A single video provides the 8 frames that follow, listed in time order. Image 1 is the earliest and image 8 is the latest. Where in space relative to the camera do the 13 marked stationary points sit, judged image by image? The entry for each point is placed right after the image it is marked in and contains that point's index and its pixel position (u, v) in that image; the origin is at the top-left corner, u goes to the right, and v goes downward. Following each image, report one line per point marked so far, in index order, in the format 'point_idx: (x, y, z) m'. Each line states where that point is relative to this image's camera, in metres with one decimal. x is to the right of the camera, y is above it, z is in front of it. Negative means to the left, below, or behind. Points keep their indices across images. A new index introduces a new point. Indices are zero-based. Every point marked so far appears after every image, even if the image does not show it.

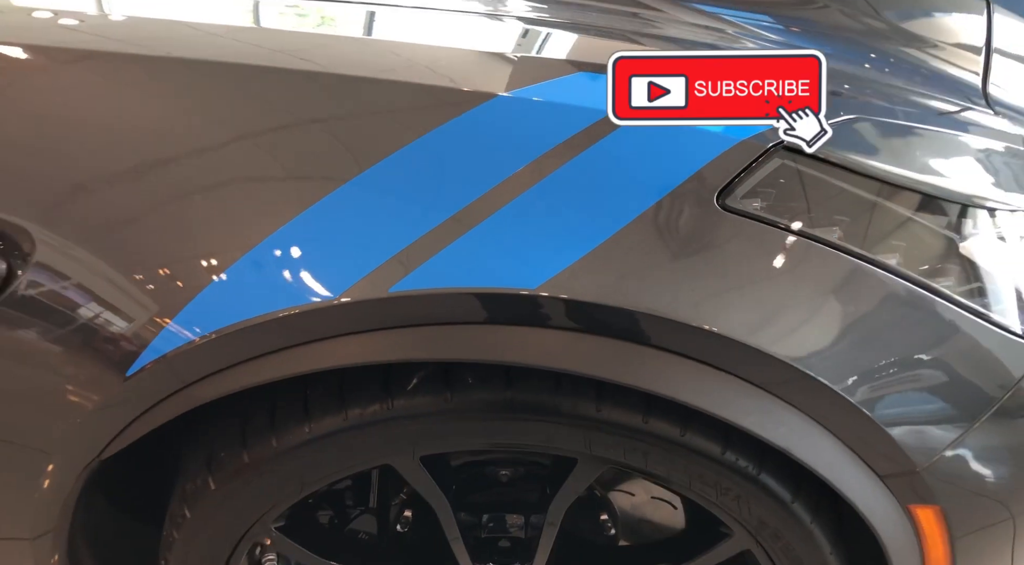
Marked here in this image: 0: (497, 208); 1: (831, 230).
0: (0.0, +0.1, +0.6) m
1: (+0.2, 0.0, +0.6) m
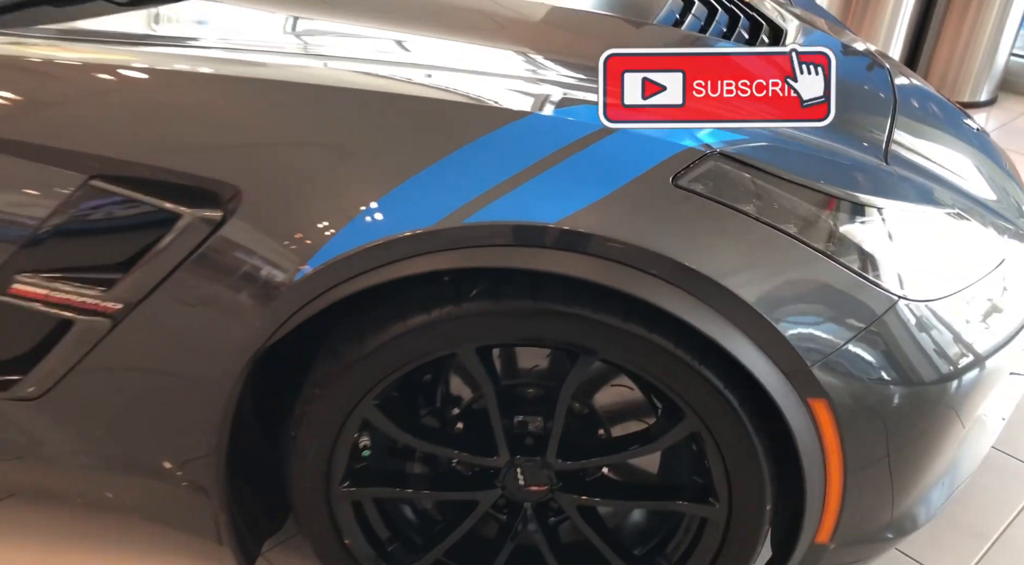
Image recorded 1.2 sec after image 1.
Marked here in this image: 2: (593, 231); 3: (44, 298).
0: (0.0, +0.1, +0.9) m
1: (+0.3, +0.1, +0.9) m
2: (+0.1, +0.1, +0.9) m
3: (-0.5, 0.0, +1.0) m
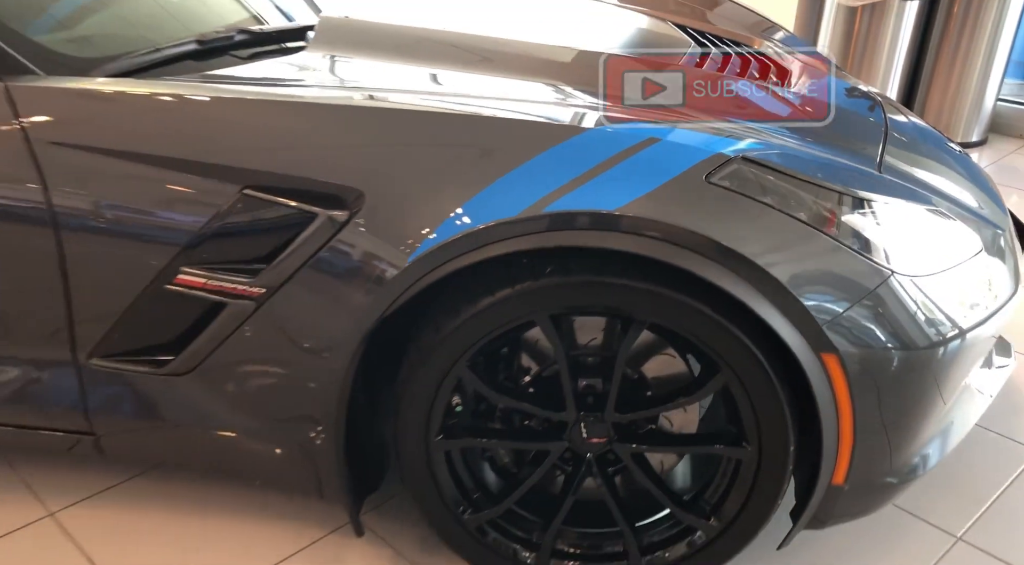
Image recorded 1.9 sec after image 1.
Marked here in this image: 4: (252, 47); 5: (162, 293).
0: (+0.1, +0.1, +1.1) m
1: (+0.3, +0.1, +1.2) m
2: (+0.2, +0.1, +1.1) m
3: (-0.4, 0.0, +1.2) m
4: (-0.4, +0.4, +1.4) m
5: (-0.5, 0.0, +1.2) m
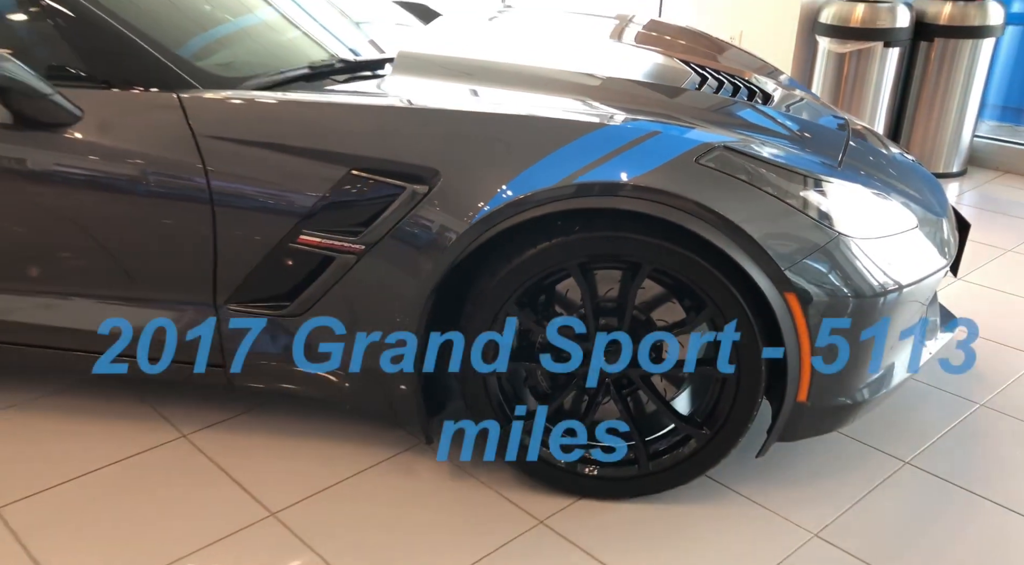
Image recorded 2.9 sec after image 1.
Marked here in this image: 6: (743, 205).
0: (+0.2, +0.2, +1.5) m
1: (+0.4, +0.2, +1.5) m
2: (+0.2, +0.2, +1.5) m
3: (-0.4, +0.1, +1.6) m
4: (-0.4, +0.4, +1.9) m
5: (-0.4, +0.1, +1.6) m
6: (+0.4, +0.1, +1.5) m
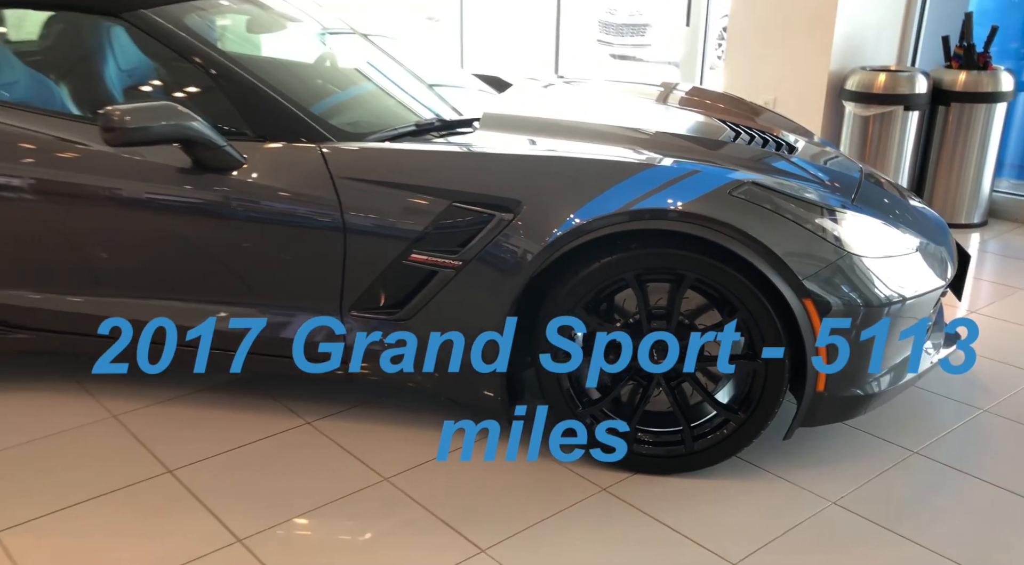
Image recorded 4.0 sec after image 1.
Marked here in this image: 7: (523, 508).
0: (+0.3, +0.2, +1.9) m
1: (+0.6, +0.2, +1.9) m
2: (+0.4, +0.2, +1.9) m
3: (-0.2, +0.1, +2.0) m
4: (-0.2, +0.4, +2.3) m
5: (-0.3, 0.0, +2.0) m
6: (+0.6, +0.1, +1.9) m
7: (0.0, -0.5, +1.9) m
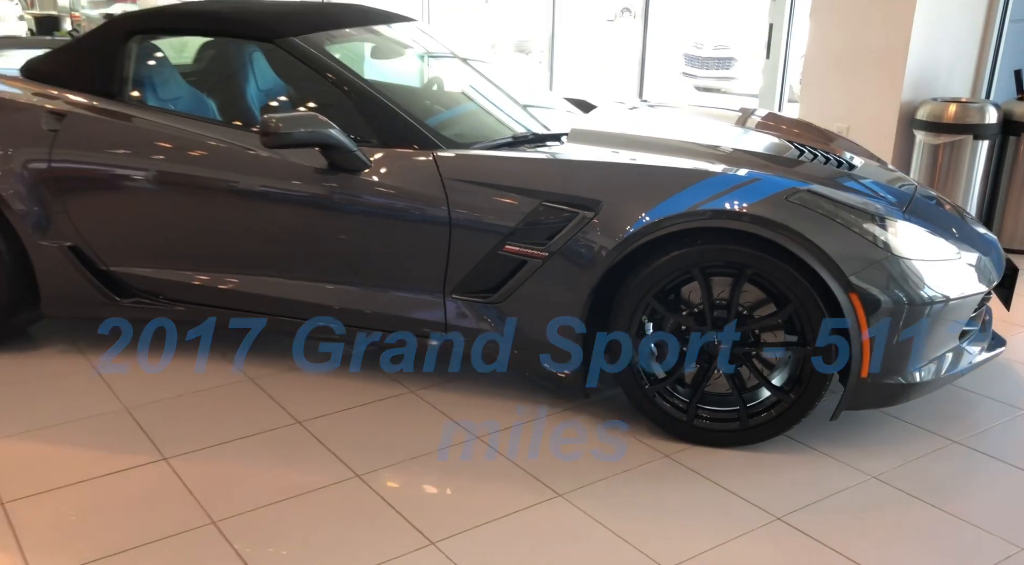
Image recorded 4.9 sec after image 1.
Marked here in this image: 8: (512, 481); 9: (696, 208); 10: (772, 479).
0: (+0.5, +0.2, +2.2) m
1: (+0.8, +0.2, +2.2) m
2: (+0.6, +0.2, +2.2) m
3: (0.0, +0.1, +2.4) m
4: (+0.1, +0.4, +2.6) m
5: (0.0, +0.1, +2.4) m
6: (+0.8, +0.1, +2.2) m
7: (+0.2, -0.5, +2.2) m
8: (0.0, -0.5, +2.1) m
9: (+0.5, +0.2, +2.2) m
10: (+0.6, -0.5, +2.2) m
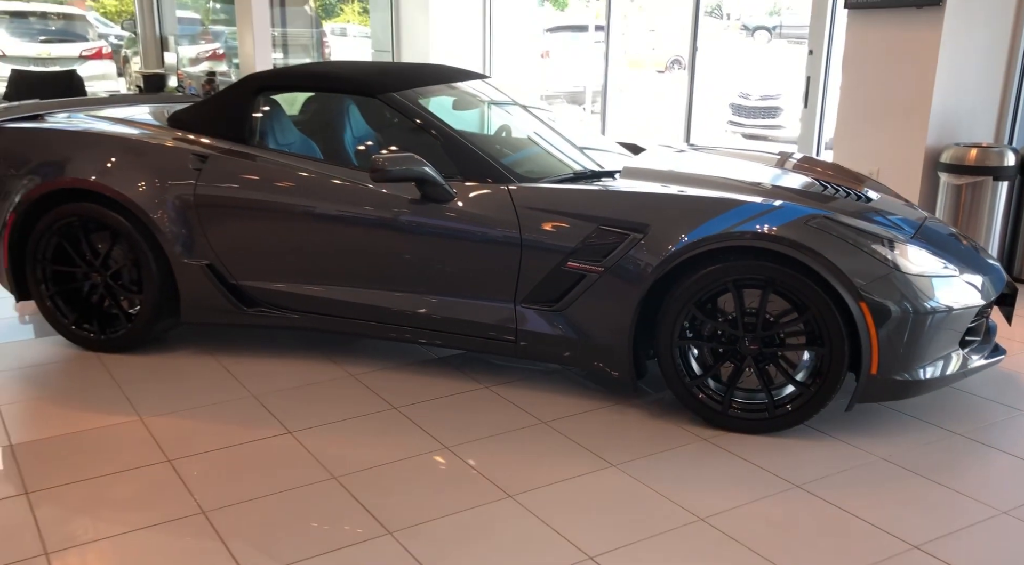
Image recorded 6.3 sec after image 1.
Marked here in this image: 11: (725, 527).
0: (+0.7, +0.2, +2.7) m
1: (+1.0, +0.1, +2.6) m
2: (+0.8, +0.1, +2.6) m
3: (+0.2, 0.0, +2.8) m
4: (+0.3, +0.4, +3.1) m
5: (+0.2, 0.0, +2.8) m
6: (+0.9, +0.1, +2.6) m
7: (+0.4, -0.5, +2.6) m
8: (+0.2, -0.5, +2.6) m
9: (+0.7, +0.2, +2.7) m
10: (+0.8, -0.5, +2.6) m
11: (+0.5, -0.6, +2.2) m
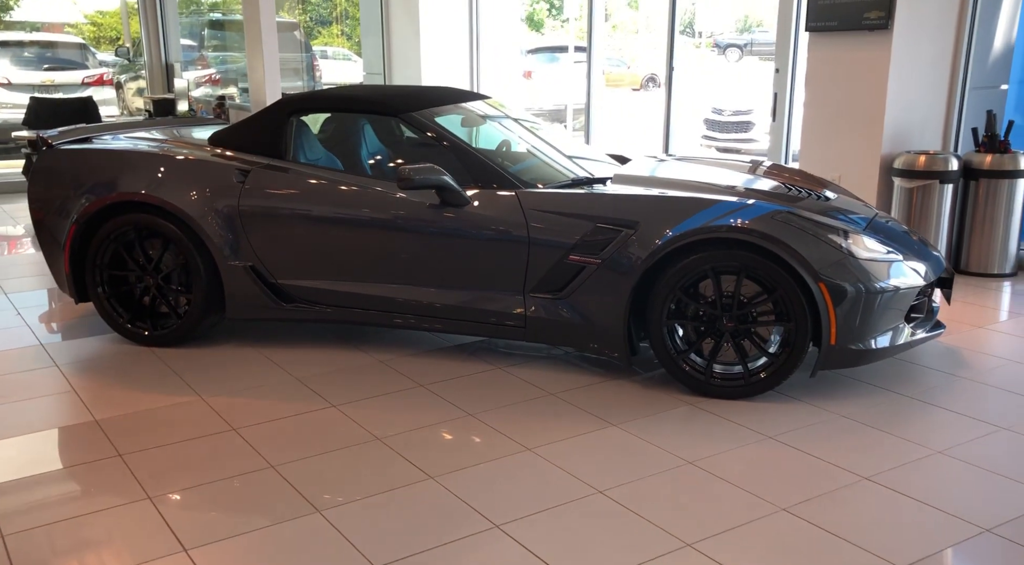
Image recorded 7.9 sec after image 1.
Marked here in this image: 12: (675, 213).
0: (+0.8, +0.2, +3.1) m
1: (+1.0, +0.2, +3.1) m
2: (+0.8, +0.2, +3.1) m
3: (+0.2, +0.1, +3.3) m
4: (+0.3, +0.4, +3.6) m
5: (+0.2, +0.1, +3.3) m
6: (+1.0, +0.2, +3.1) m
7: (+0.4, -0.4, +3.1) m
8: (+0.2, -0.5, +3.0) m
9: (+0.7, +0.2, +3.1) m
10: (+0.9, -0.5, +3.0) m
11: (+0.6, -0.6, +2.7) m
12: (+0.6, +0.3, +3.2) m
